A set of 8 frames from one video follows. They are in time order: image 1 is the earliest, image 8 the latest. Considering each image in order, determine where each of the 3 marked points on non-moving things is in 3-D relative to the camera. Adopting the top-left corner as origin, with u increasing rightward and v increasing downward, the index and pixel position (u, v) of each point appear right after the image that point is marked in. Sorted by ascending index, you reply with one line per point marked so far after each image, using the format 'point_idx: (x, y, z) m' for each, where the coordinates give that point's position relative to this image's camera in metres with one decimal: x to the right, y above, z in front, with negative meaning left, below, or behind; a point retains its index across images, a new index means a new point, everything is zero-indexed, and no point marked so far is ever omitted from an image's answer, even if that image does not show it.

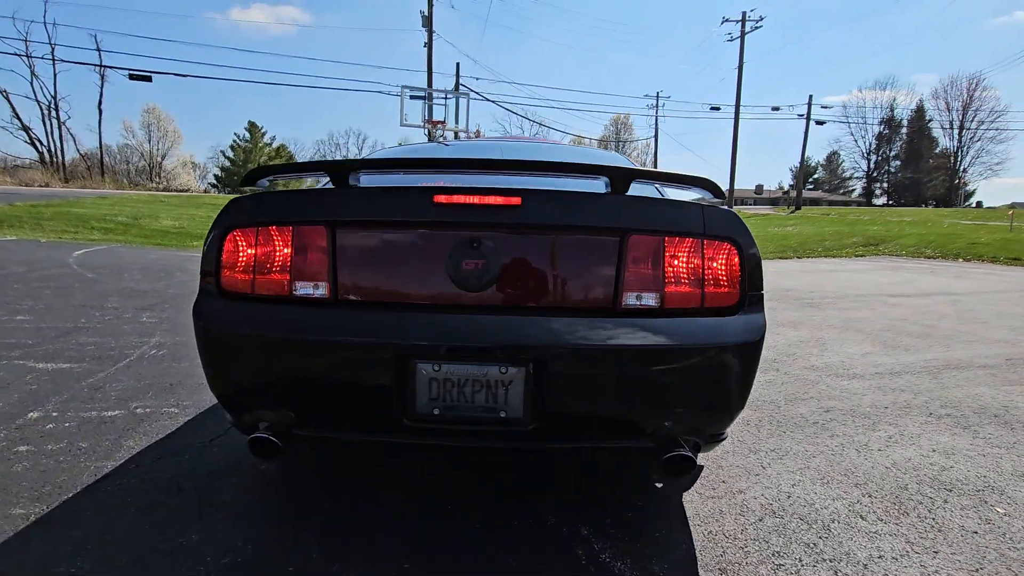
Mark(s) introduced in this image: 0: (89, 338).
0: (-3.4, -0.4, +4.1) m
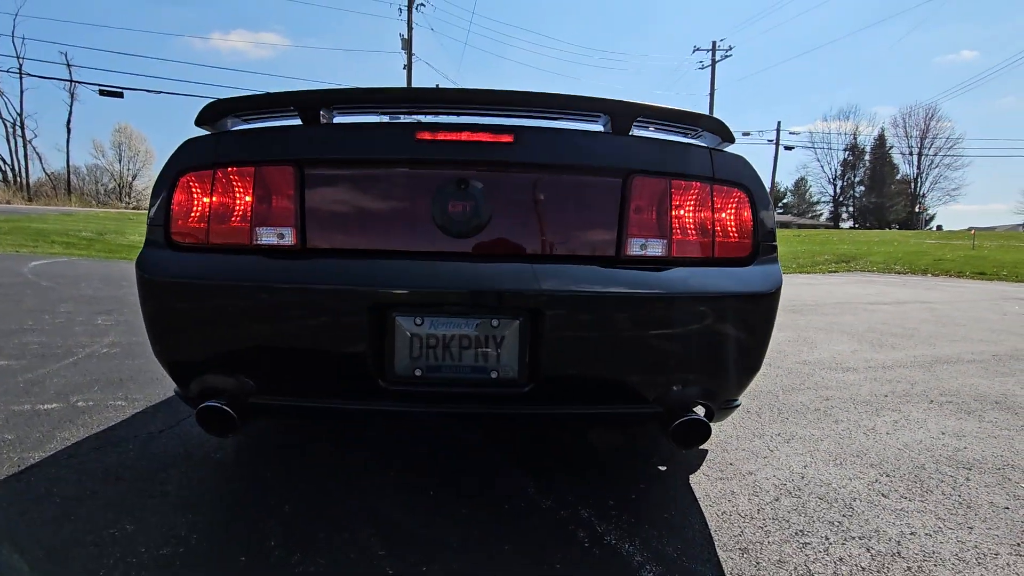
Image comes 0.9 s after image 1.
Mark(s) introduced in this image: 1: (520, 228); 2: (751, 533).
0: (-3.5, -0.4, +3.8) m
1: (0.0, +0.2, +1.5) m
2: (+0.7, -0.7, +1.5) m
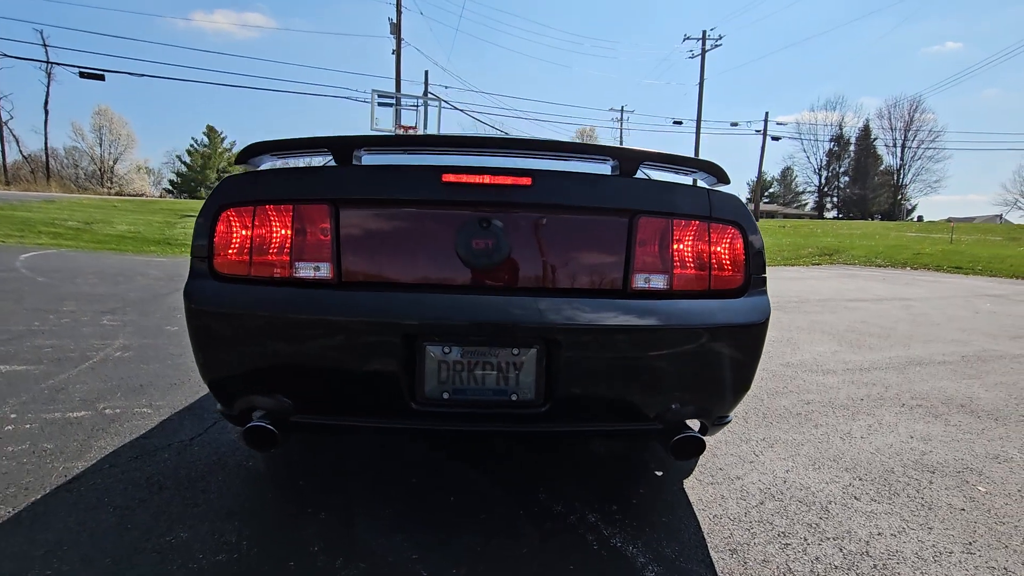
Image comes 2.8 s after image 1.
0: (-3.5, -0.4, +3.9) m
1: (+0.1, +0.1, +1.7) m
2: (+0.8, -0.8, +1.7) m
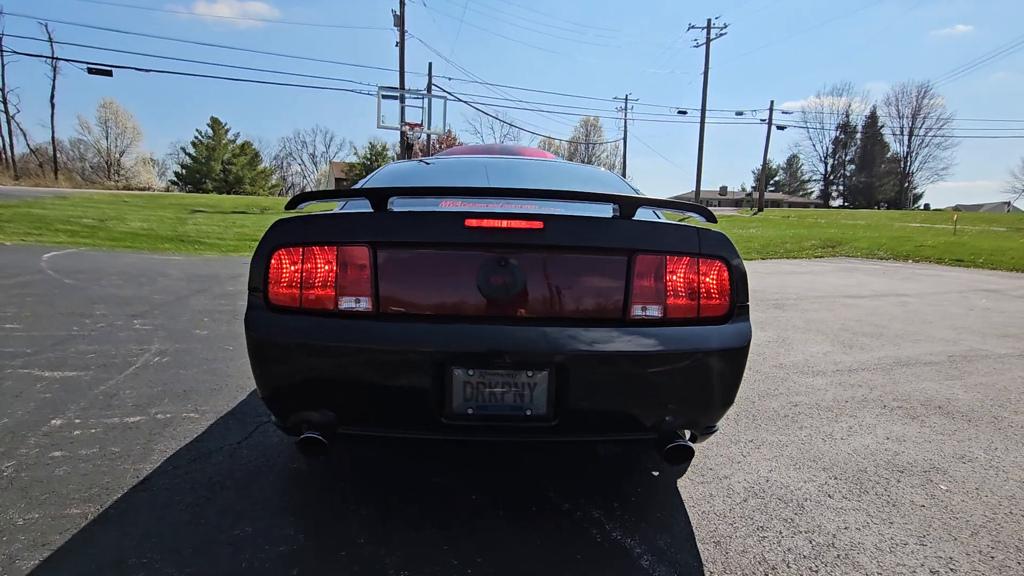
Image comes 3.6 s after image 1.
0: (-3.5, -0.5, +4.2) m
1: (+0.1, 0.0, +1.9) m
2: (+0.8, -0.9, +2.0) m
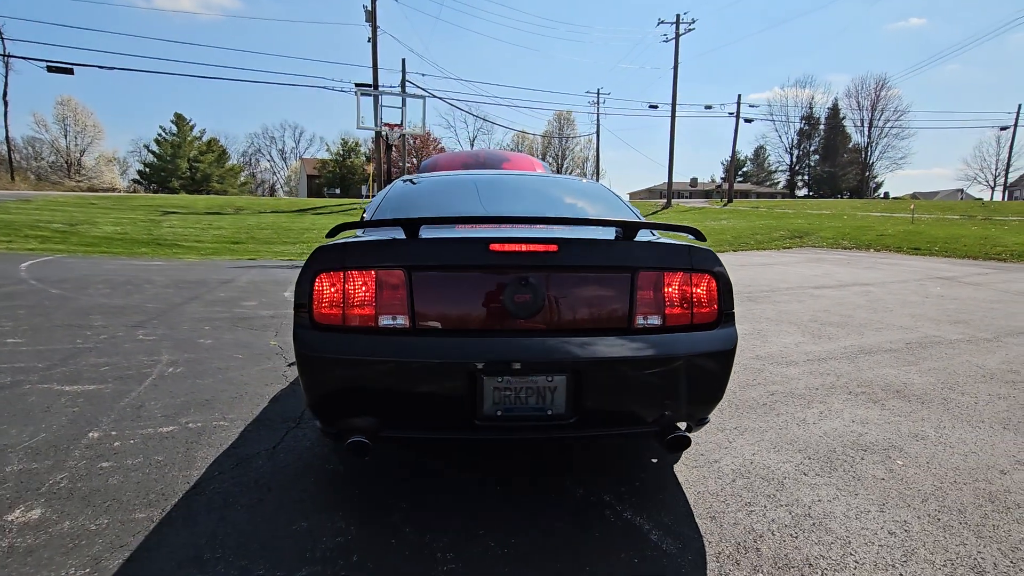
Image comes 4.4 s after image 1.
0: (-3.5, -0.6, +4.3) m
1: (+0.2, -0.1, +2.2) m
2: (+0.9, -1.0, +2.3) m
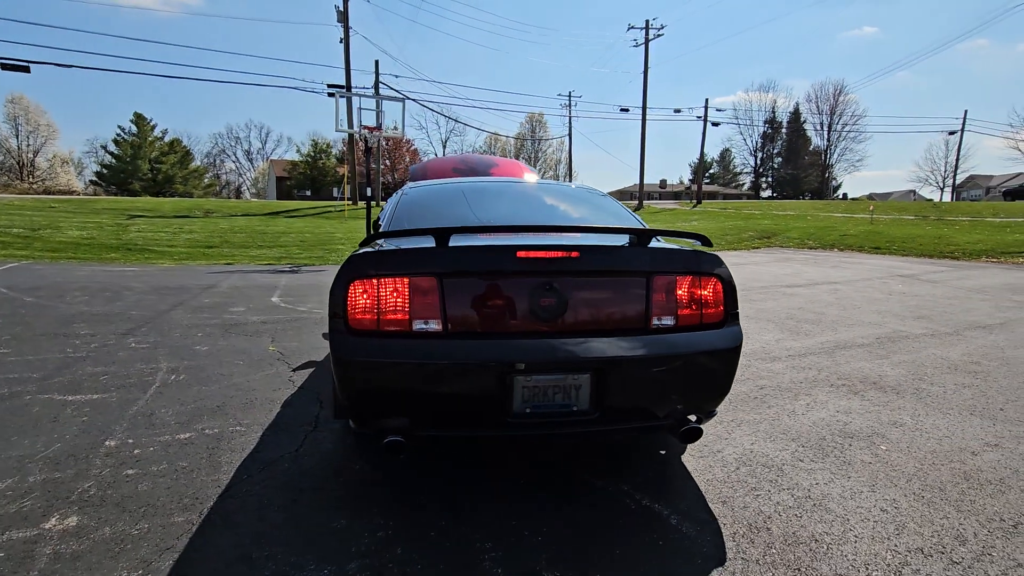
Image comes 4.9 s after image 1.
0: (-3.4, -0.7, +4.2) m
1: (+0.3, -0.1, +2.4) m
2: (+1.0, -1.0, +2.5) m
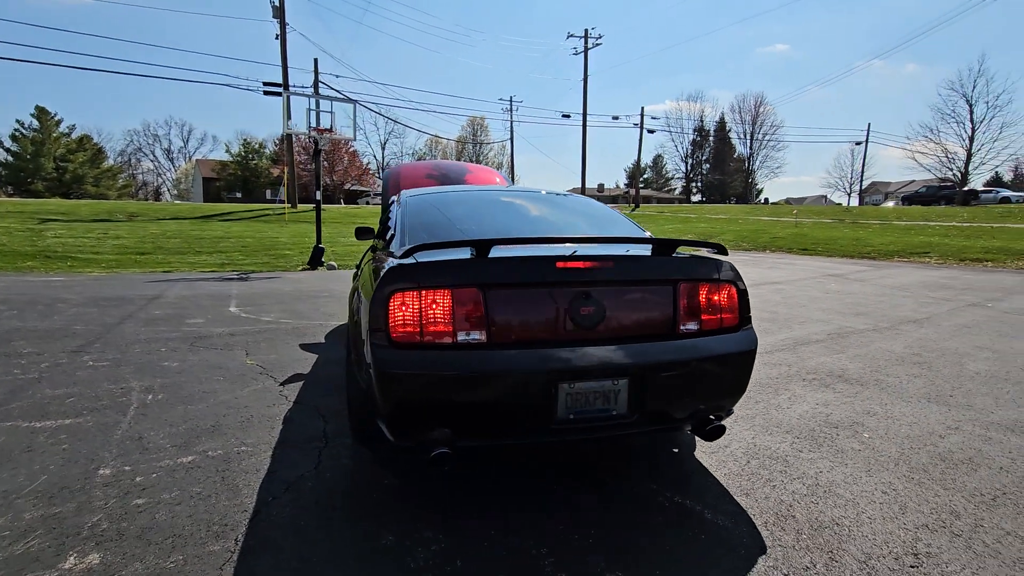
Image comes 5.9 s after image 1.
0: (-3.5, -0.8, +3.9) m
1: (+0.5, -0.2, +2.4) m
2: (+1.2, -1.0, +2.7) m
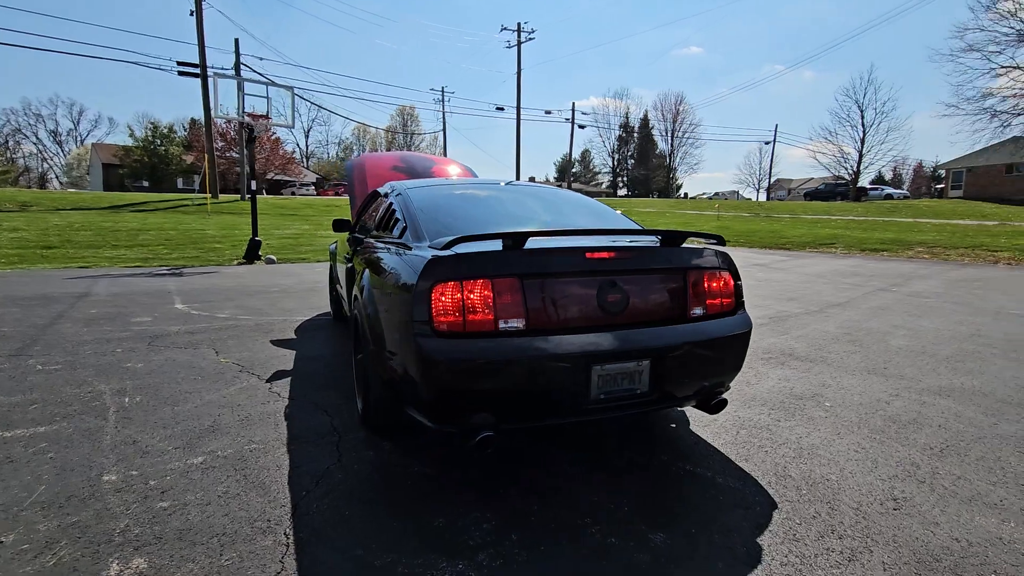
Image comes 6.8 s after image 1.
0: (-3.5, -0.7, +3.5) m
1: (+0.6, -0.1, +2.6) m
2: (+1.3, -0.9, +3.0) m
